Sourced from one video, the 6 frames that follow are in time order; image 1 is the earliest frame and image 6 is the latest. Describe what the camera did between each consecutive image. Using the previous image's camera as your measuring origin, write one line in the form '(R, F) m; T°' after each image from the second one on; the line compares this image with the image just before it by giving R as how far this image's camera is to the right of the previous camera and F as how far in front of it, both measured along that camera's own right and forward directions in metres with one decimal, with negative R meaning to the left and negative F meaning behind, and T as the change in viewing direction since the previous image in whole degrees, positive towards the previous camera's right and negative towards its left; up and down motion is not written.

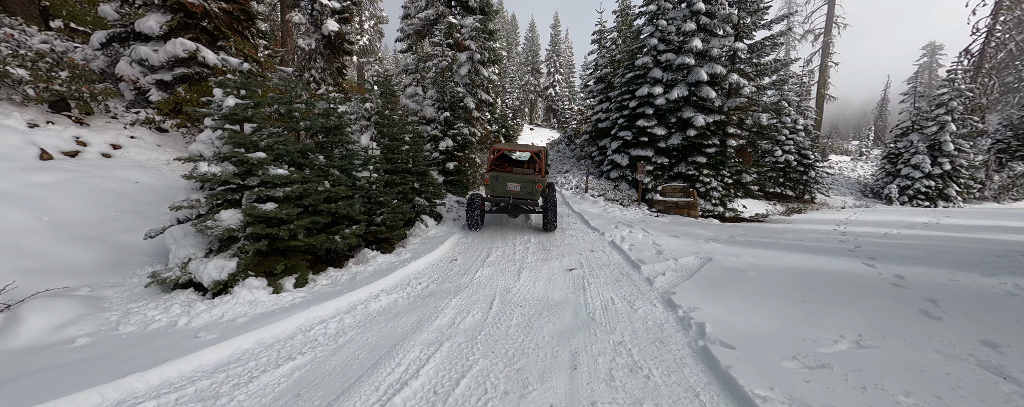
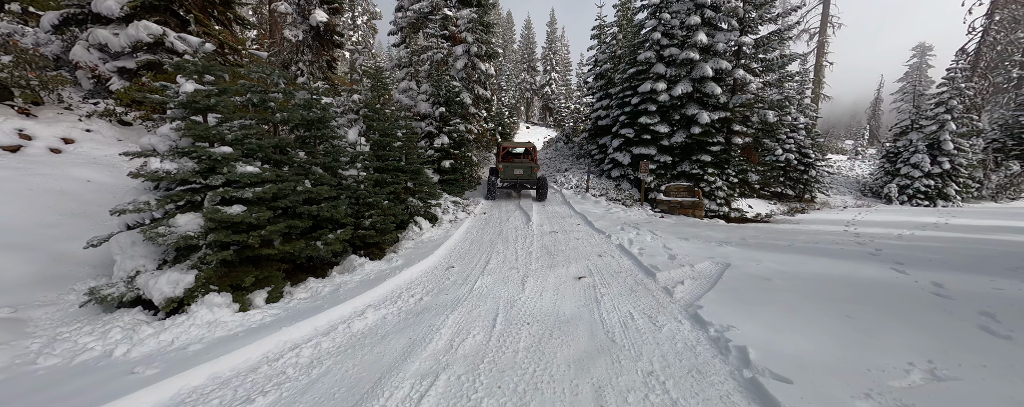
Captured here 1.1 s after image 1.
(-0.1, +0.7) m; +1°
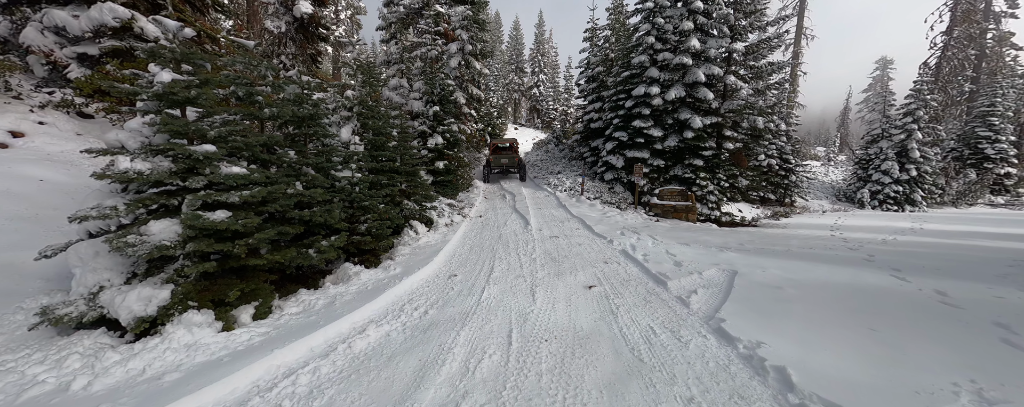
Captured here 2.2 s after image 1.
(-0.4, +0.3) m; +3°
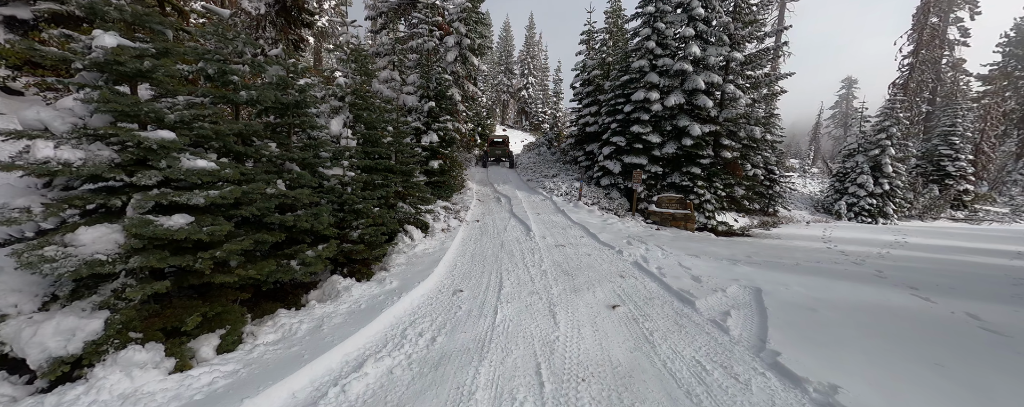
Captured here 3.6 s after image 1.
(-0.5, +0.7) m; +3°
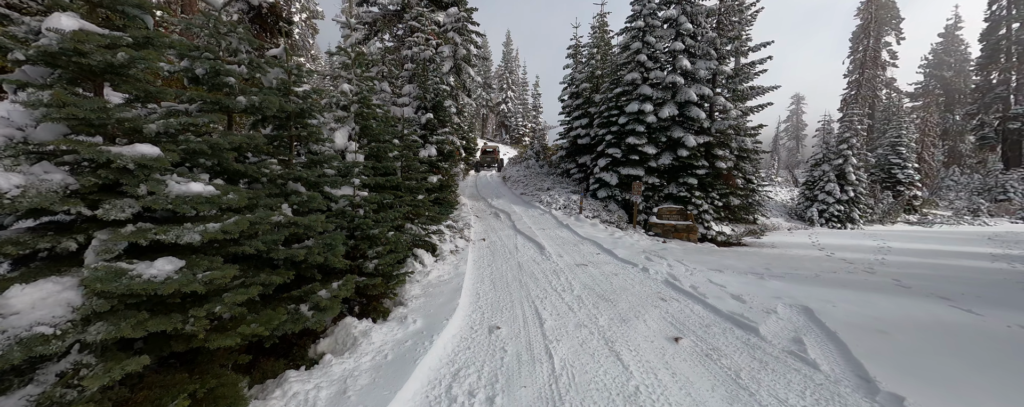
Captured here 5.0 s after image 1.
(-0.9, +0.7) m; +4°
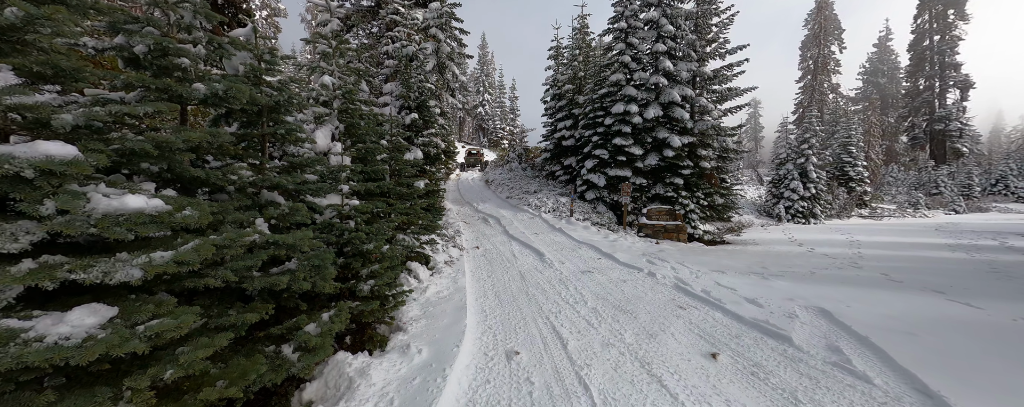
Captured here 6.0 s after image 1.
(-0.5, +0.6) m; +4°
